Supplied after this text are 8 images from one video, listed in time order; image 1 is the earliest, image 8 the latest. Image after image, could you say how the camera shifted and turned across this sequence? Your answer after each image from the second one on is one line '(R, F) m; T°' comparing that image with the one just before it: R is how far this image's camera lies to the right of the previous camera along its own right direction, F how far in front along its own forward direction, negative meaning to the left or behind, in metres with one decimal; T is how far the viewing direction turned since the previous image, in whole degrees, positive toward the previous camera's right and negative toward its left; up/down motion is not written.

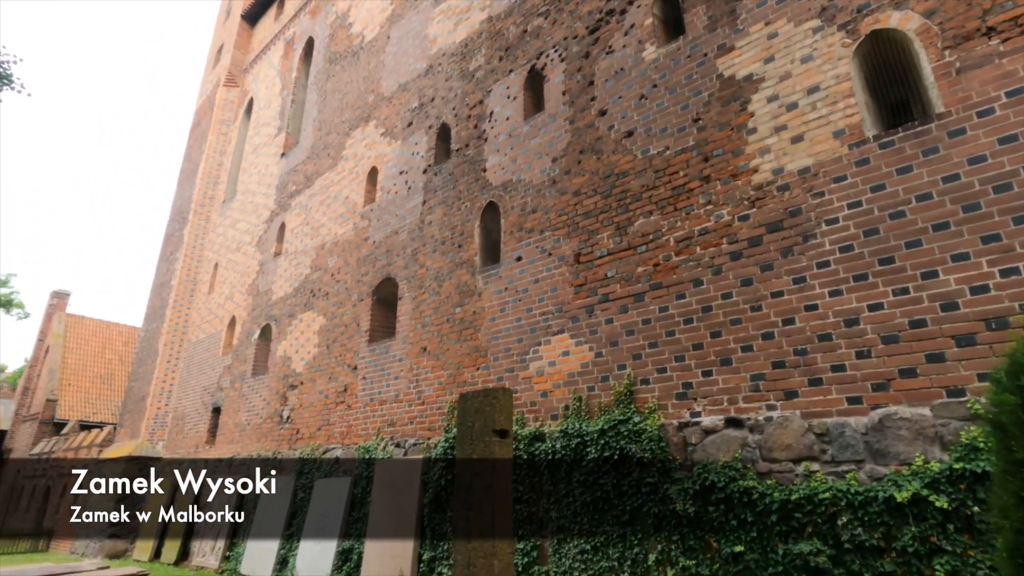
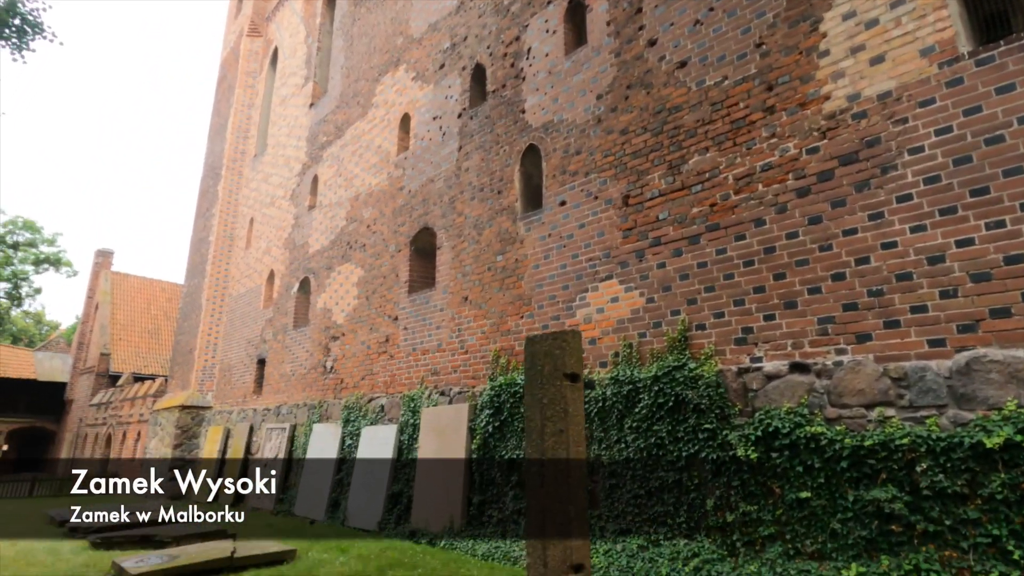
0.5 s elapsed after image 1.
(-0.2, +0.2) m; -3°
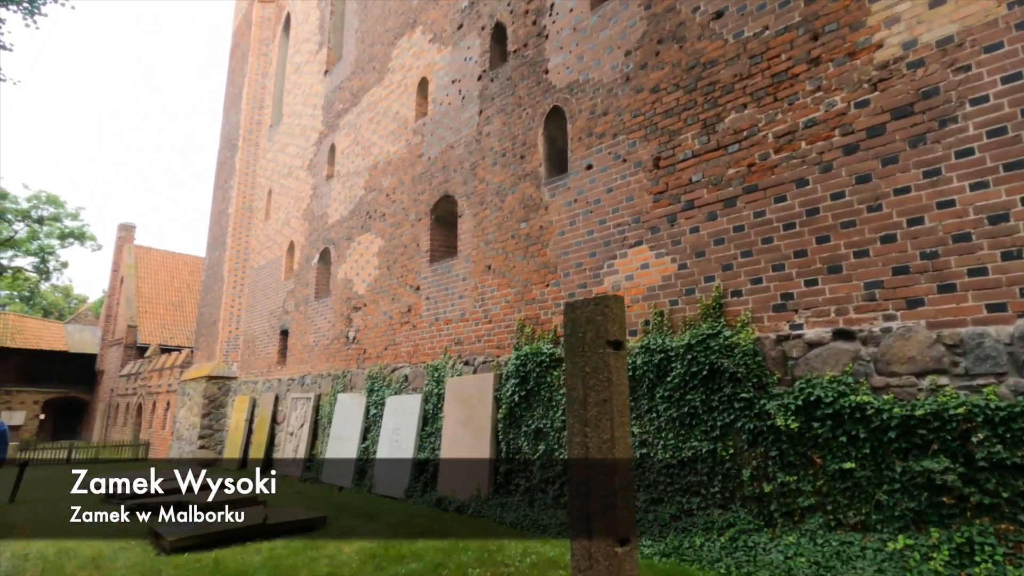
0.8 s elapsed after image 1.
(-0.1, +0.1) m; -2°
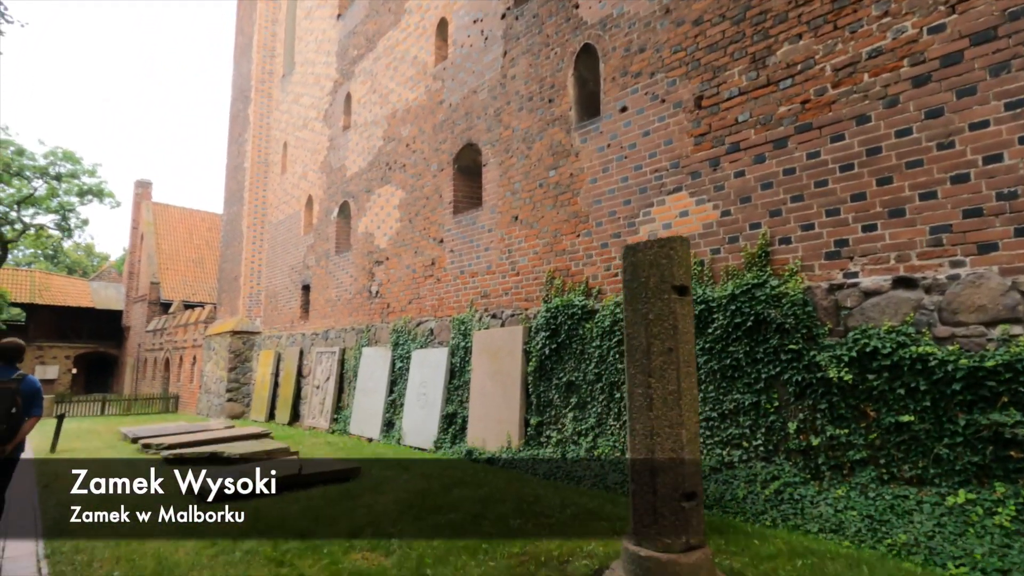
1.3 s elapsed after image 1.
(-0.2, +0.2) m; -1°
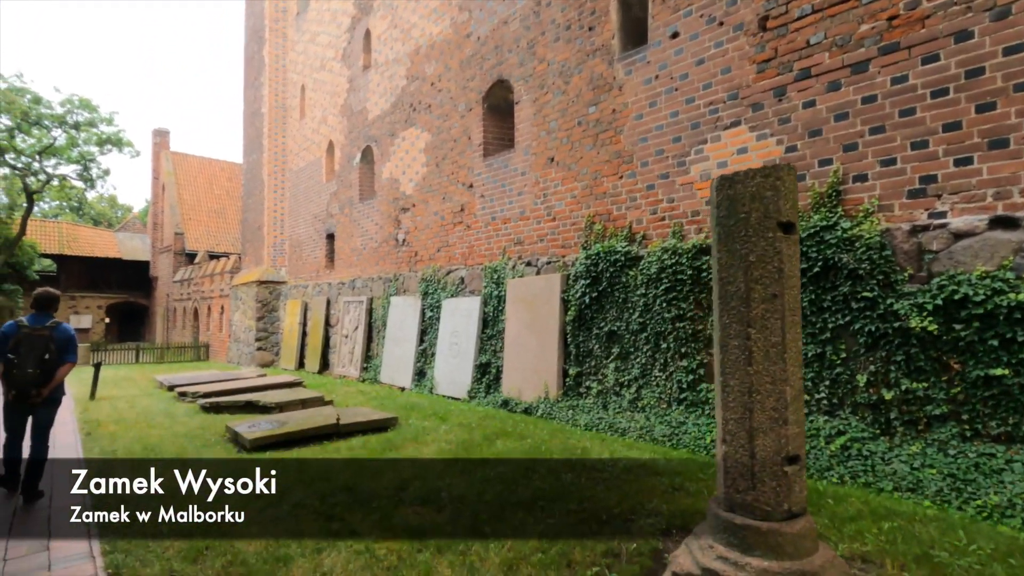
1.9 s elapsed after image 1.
(-0.2, +0.3) m; -2°
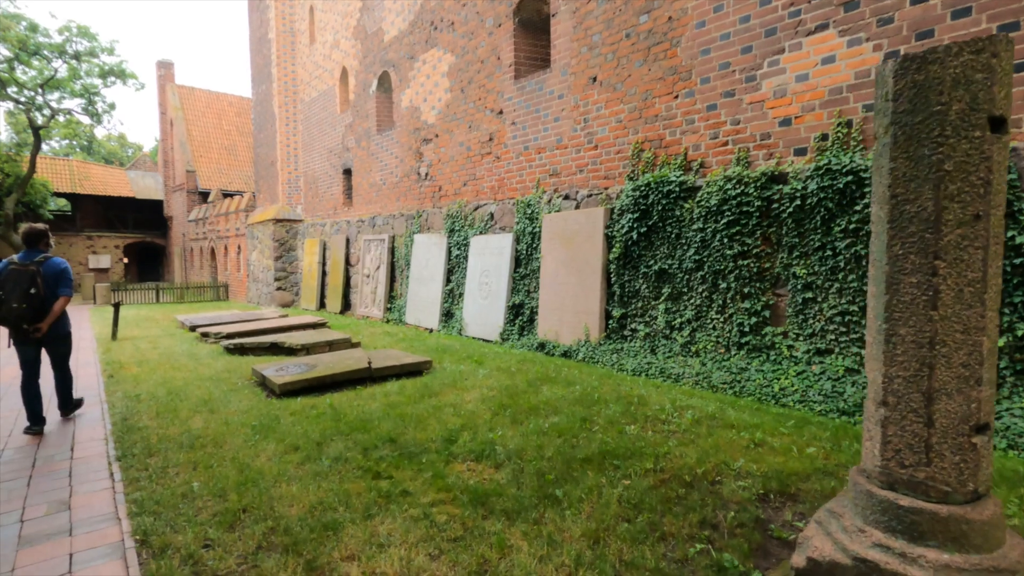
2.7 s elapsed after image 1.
(-0.3, +0.5) m; -1°
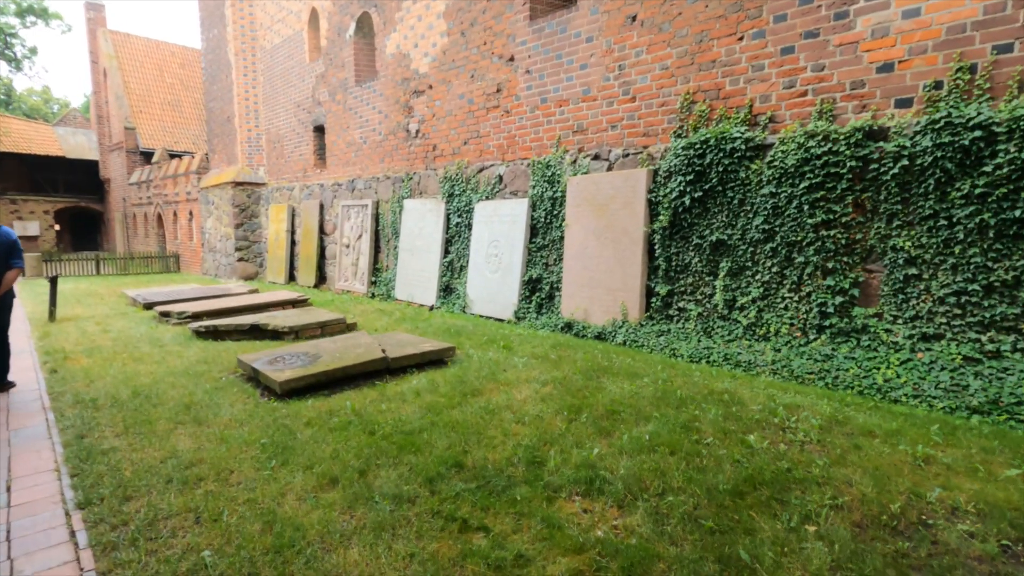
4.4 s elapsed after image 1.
(-0.7, +0.8) m; +5°
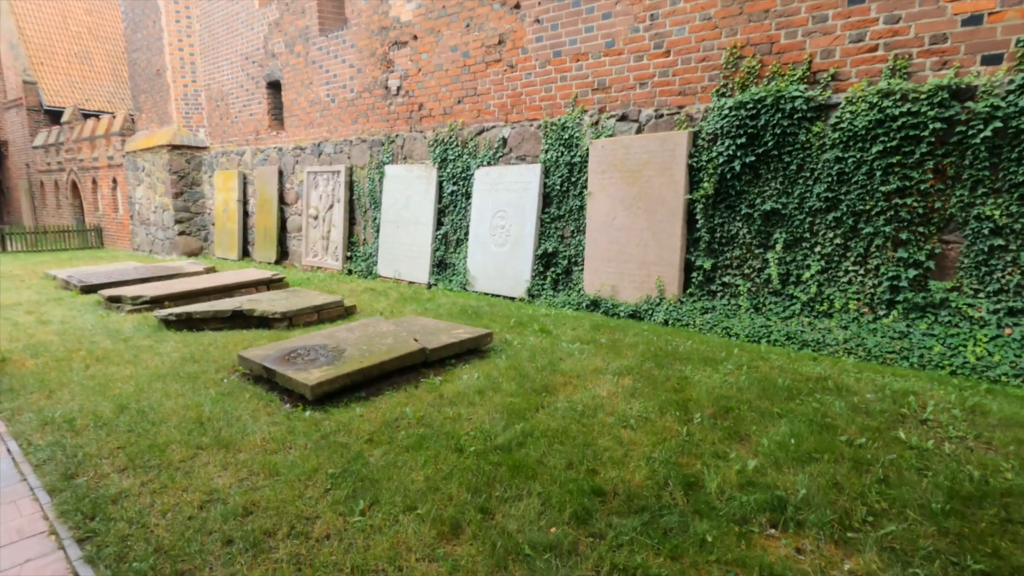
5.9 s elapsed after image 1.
(-0.8, +0.6) m; +6°
